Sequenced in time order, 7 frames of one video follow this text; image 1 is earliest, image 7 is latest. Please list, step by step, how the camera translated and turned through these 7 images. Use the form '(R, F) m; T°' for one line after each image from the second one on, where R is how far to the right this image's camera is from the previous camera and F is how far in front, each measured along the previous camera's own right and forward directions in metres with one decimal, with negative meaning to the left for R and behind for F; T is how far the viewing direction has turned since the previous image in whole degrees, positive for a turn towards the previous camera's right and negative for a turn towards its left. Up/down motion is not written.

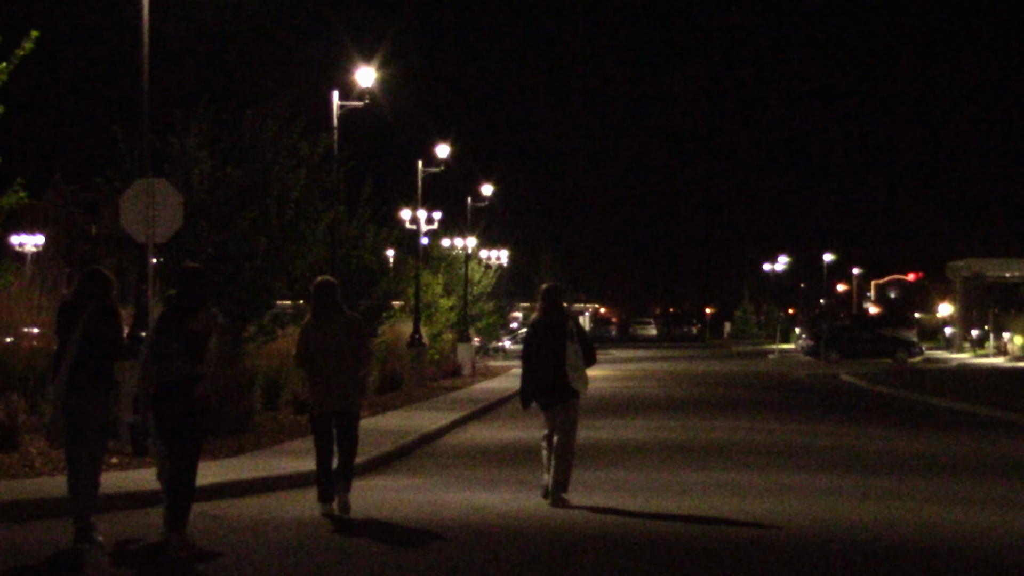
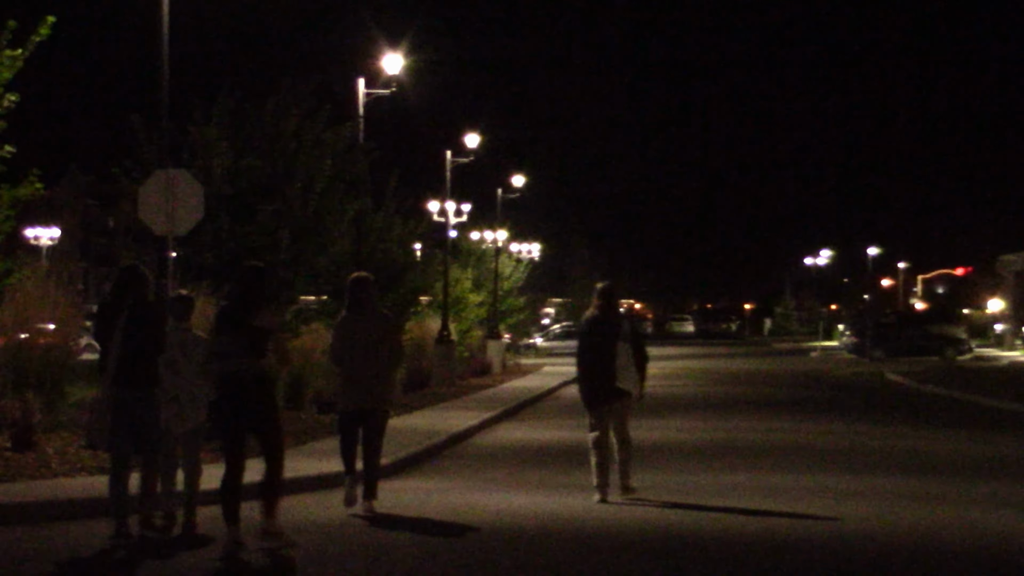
(+0.1, +0.8) m; -1°
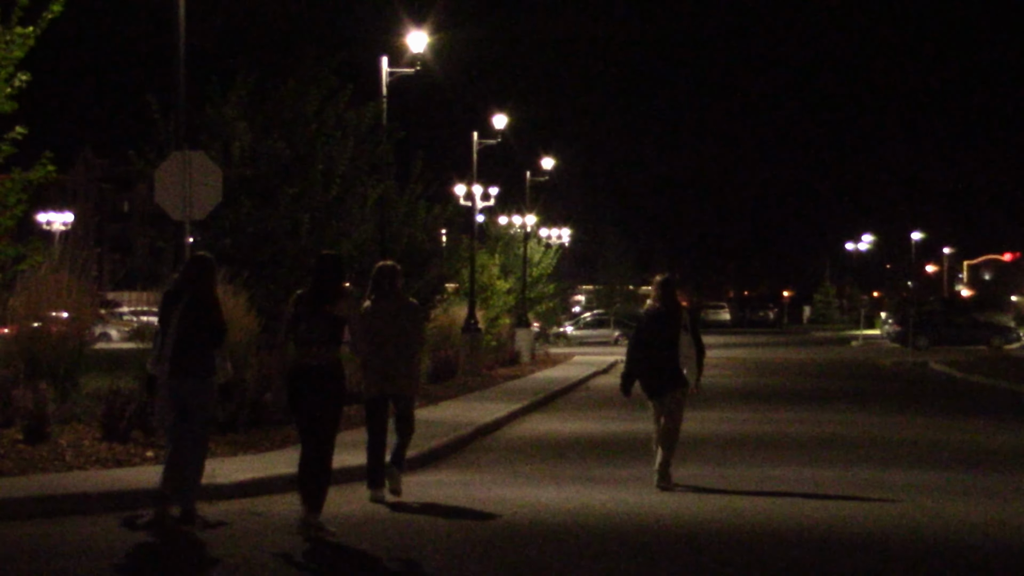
(0.0, +0.8) m; -1°
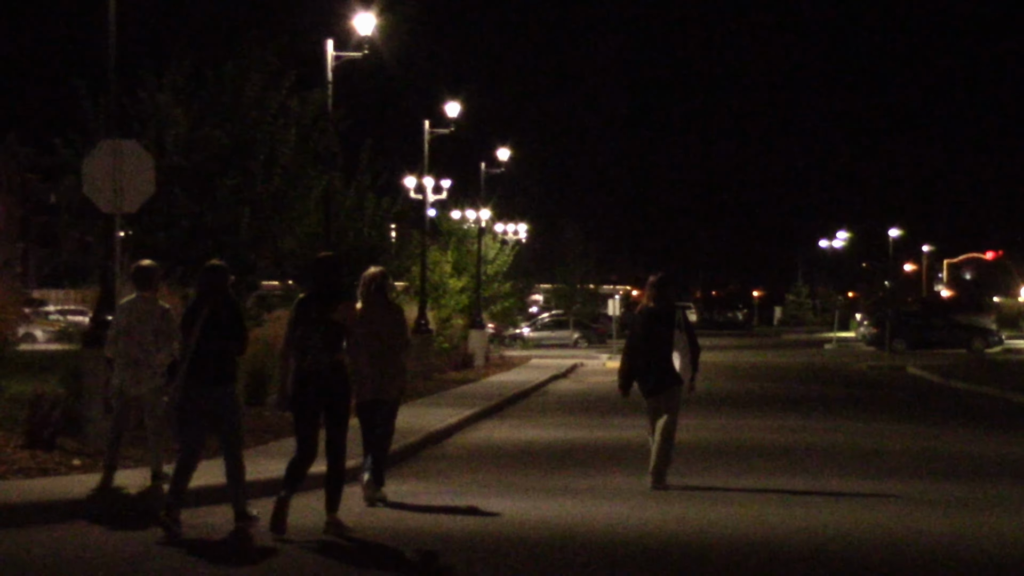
(+0.1, +1.2) m; +1°
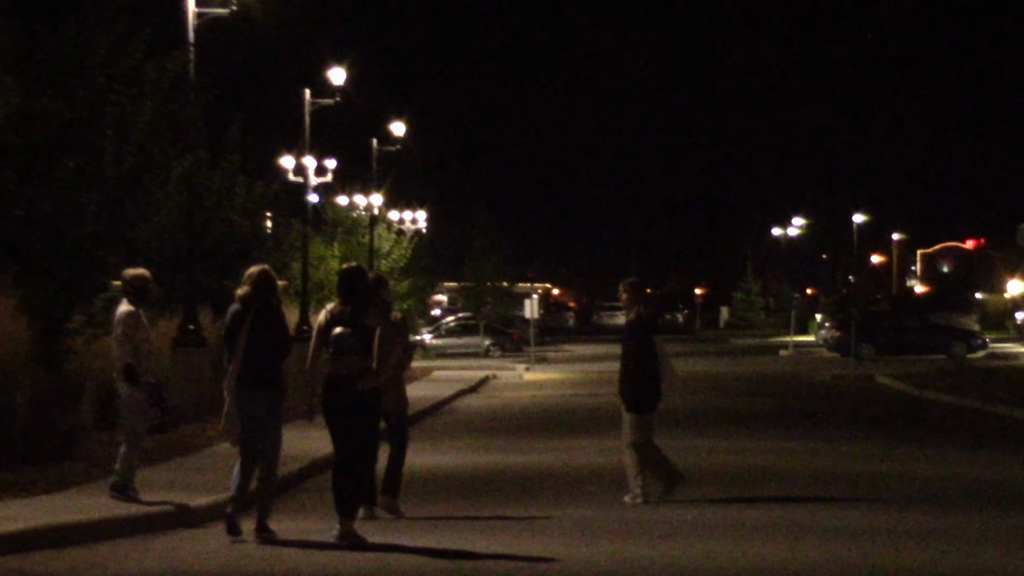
(+0.4, +2.9) m; +1°
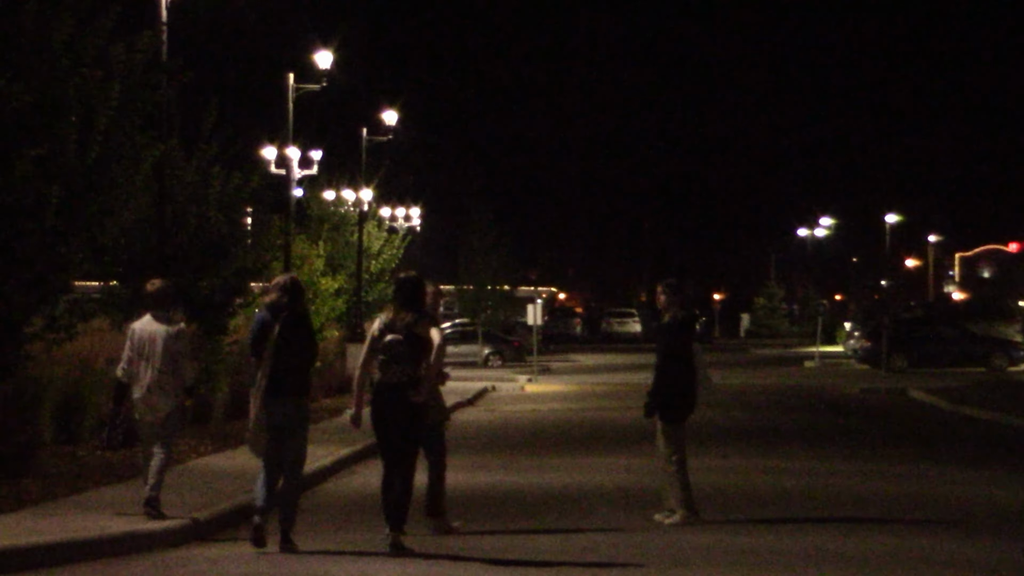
(0.0, +1.4) m; 0°
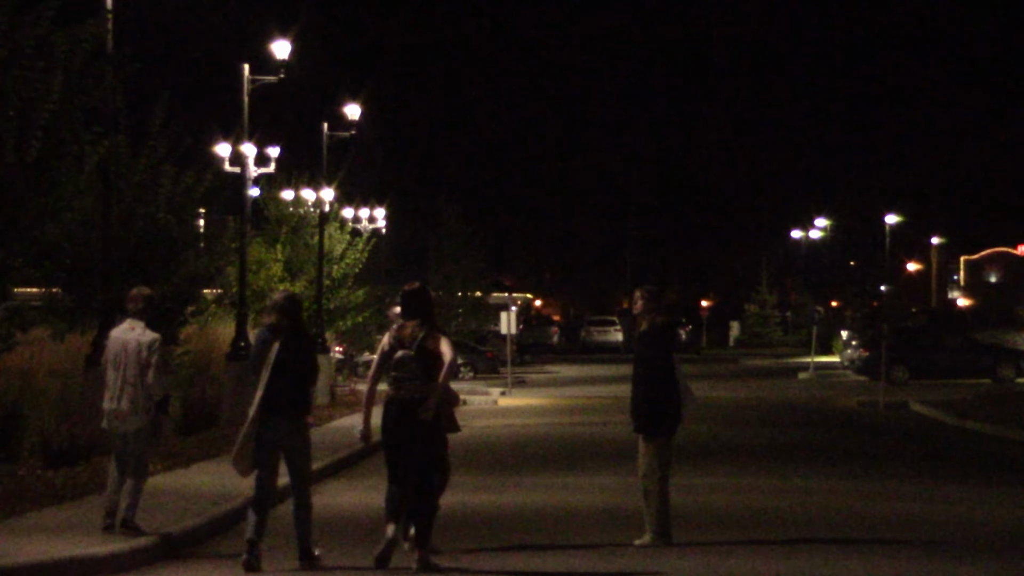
(+0.2, +1.0) m; 0°
